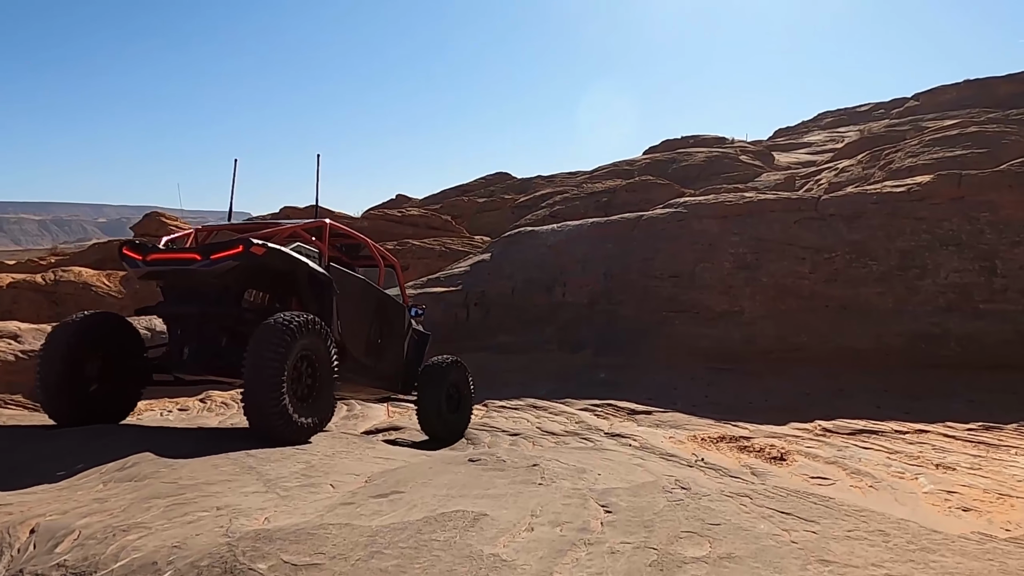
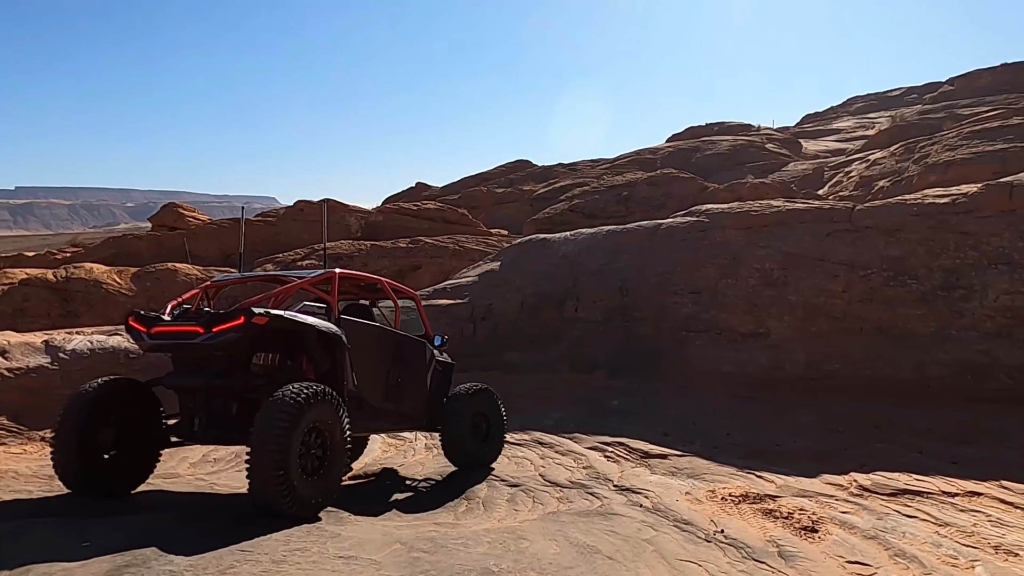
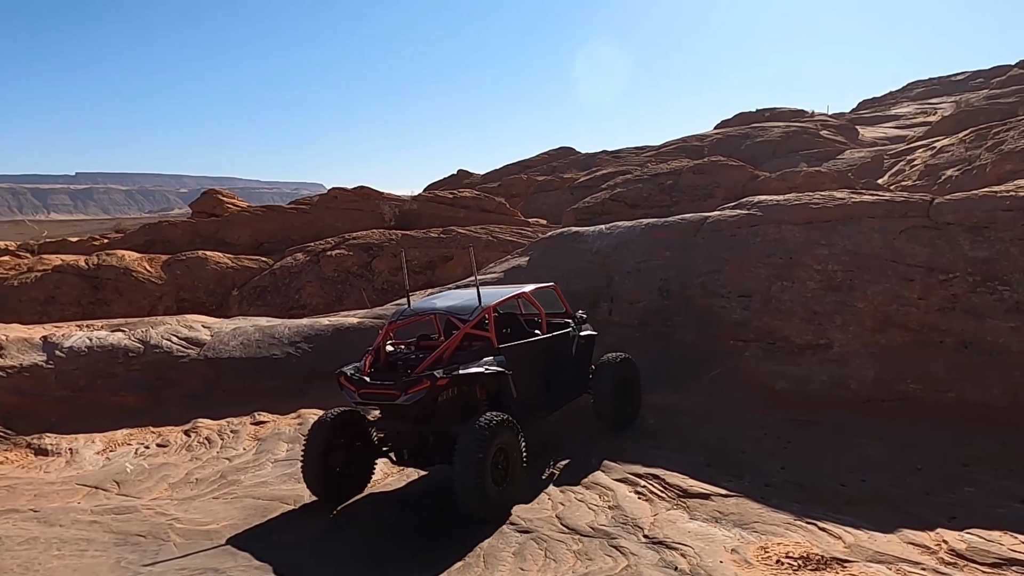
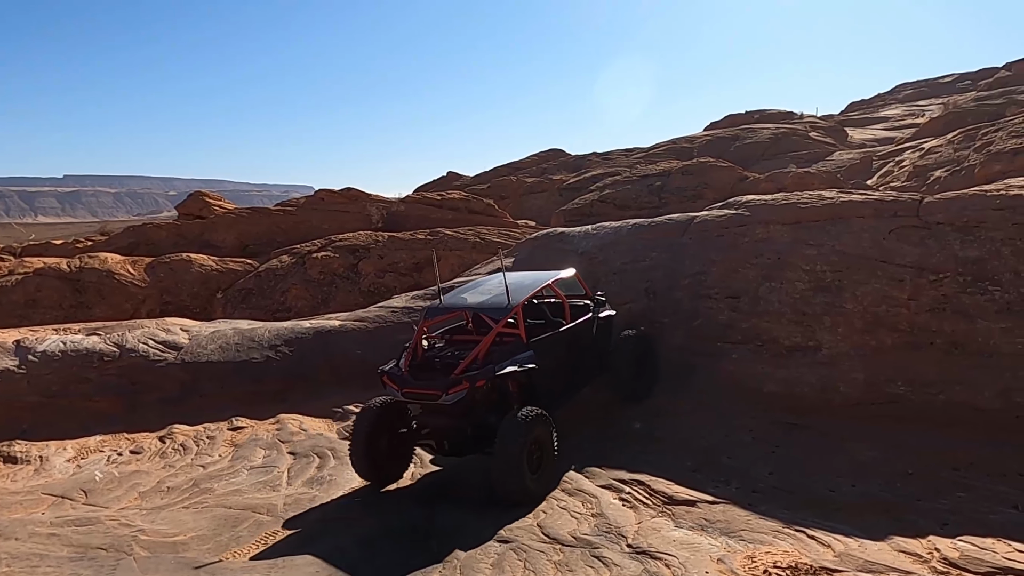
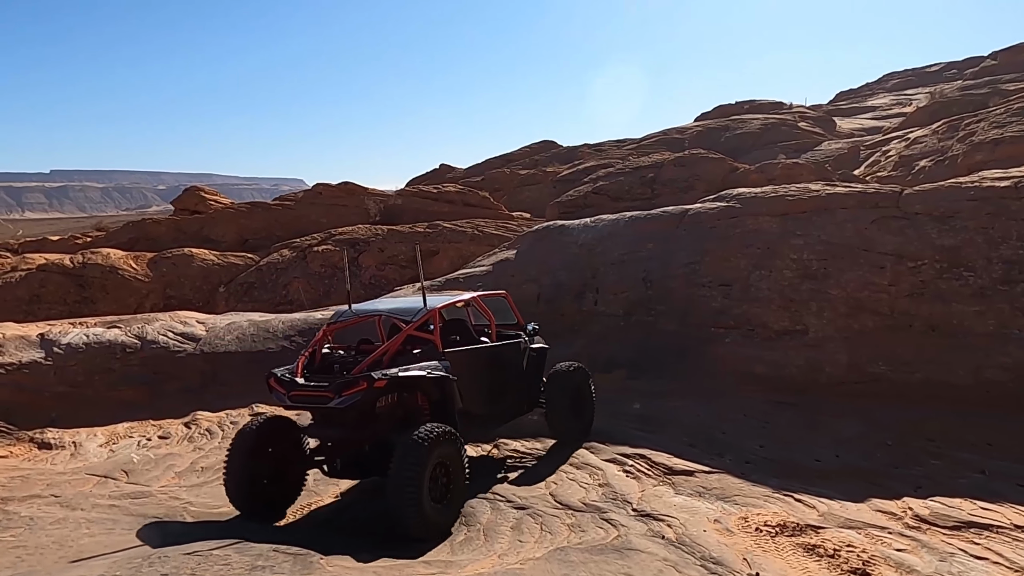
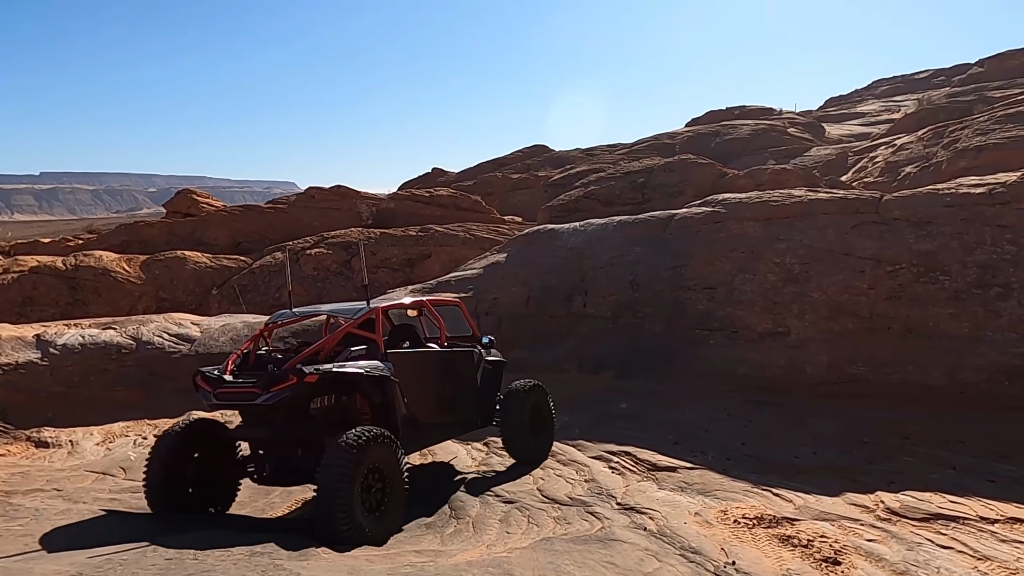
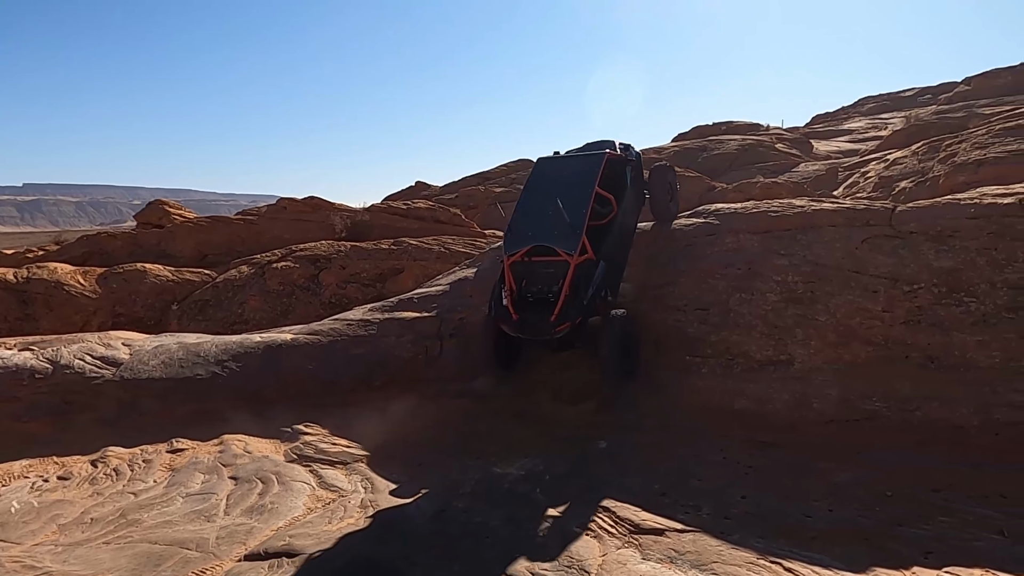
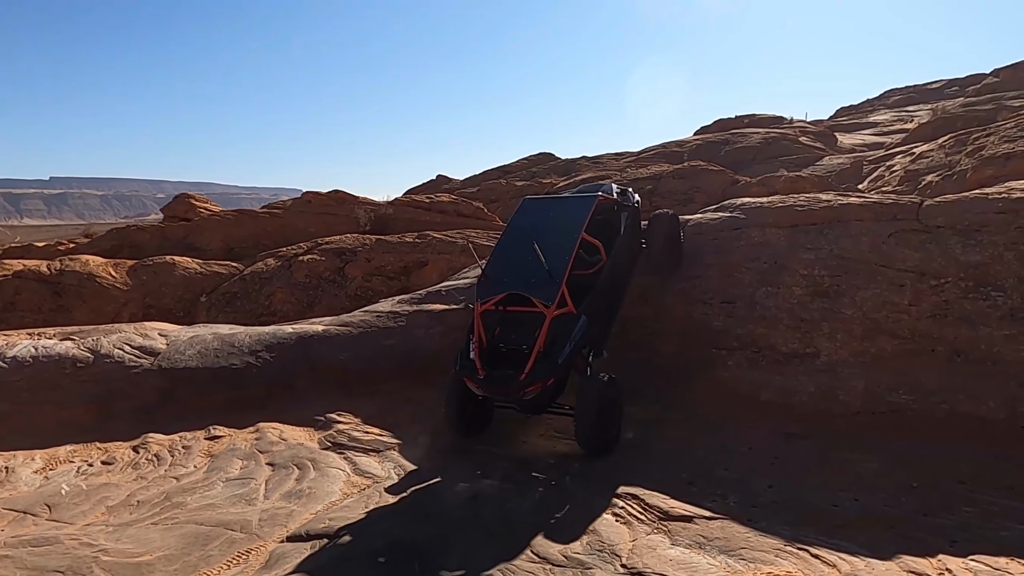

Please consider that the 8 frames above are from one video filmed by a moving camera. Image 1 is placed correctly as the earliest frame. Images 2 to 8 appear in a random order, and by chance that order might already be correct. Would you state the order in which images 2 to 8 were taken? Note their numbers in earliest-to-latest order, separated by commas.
2, 6, 5, 3, 4, 8, 7
